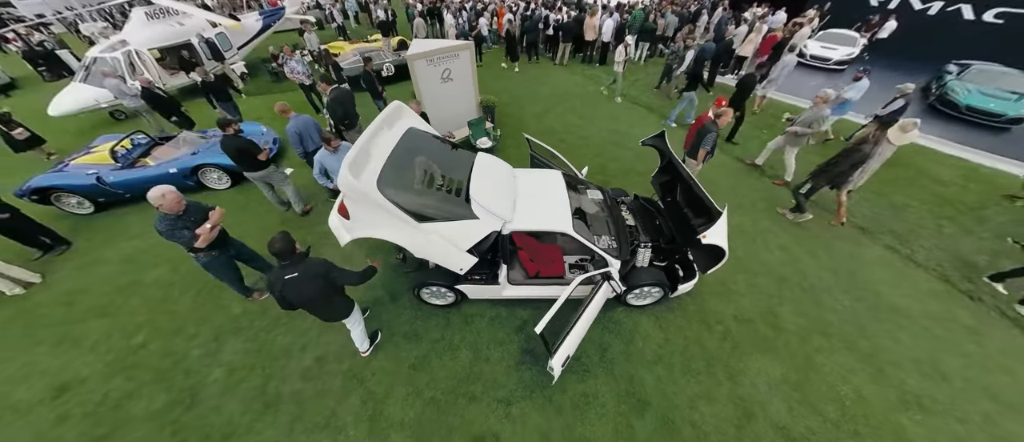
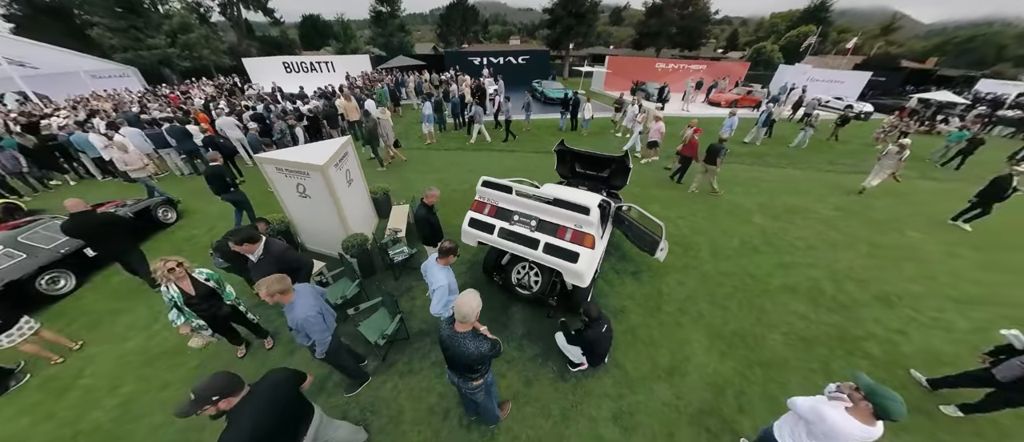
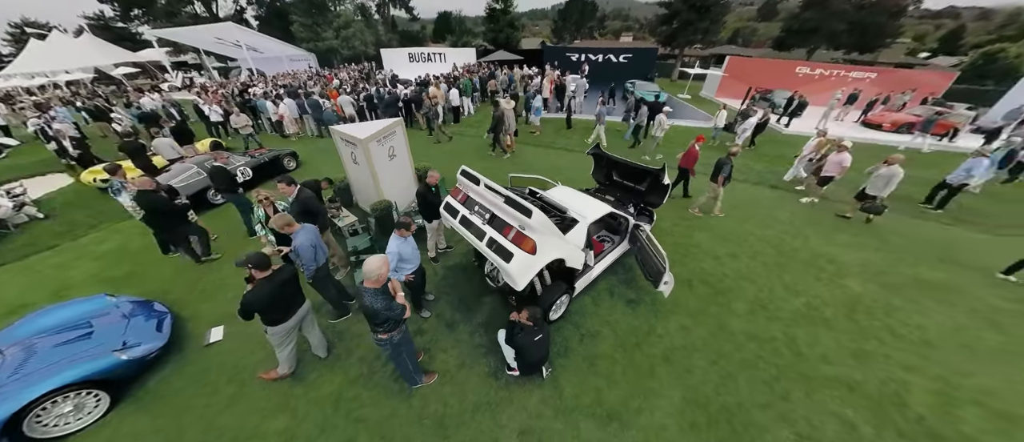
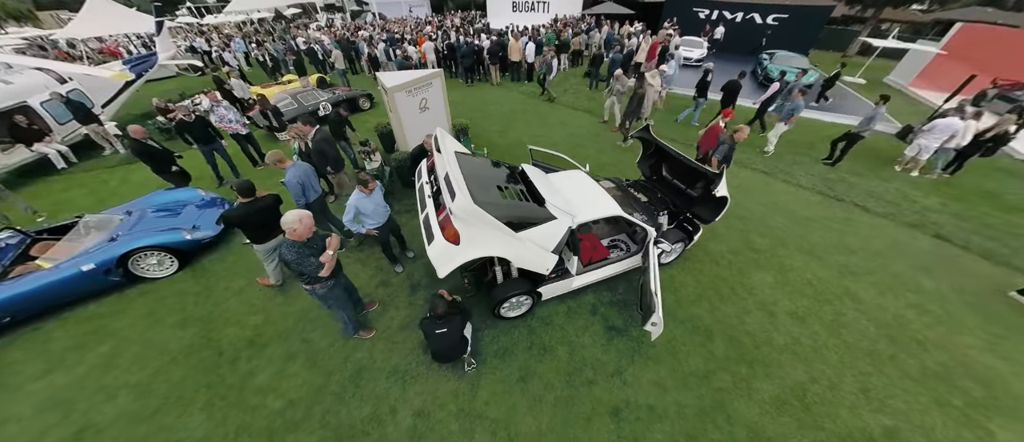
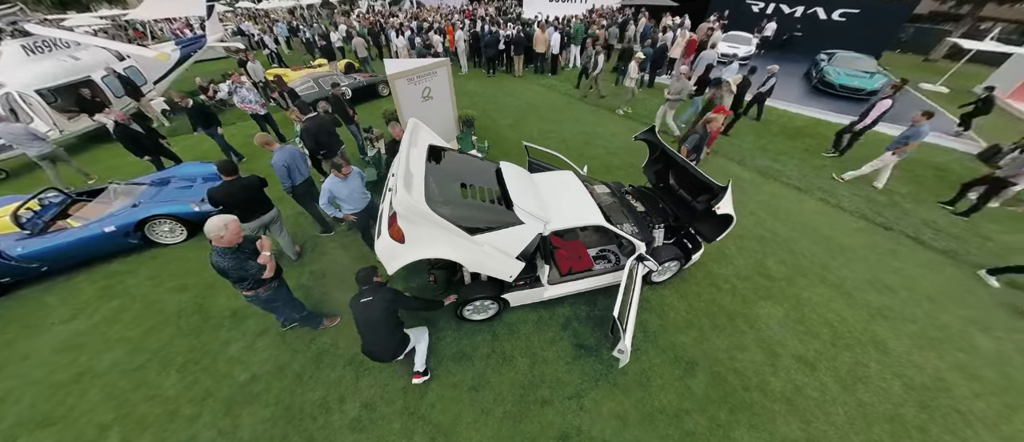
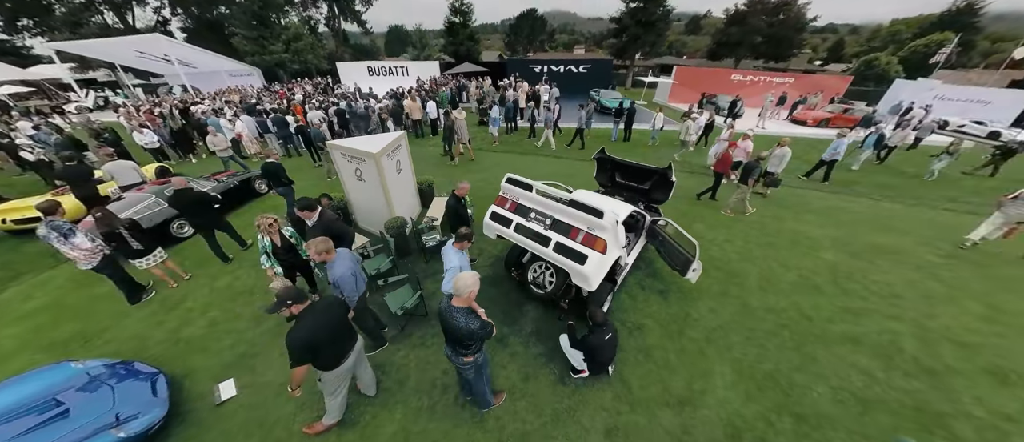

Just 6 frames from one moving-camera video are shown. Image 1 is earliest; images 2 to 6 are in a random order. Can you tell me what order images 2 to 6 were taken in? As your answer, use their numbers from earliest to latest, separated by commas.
5, 4, 3, 6, 2
